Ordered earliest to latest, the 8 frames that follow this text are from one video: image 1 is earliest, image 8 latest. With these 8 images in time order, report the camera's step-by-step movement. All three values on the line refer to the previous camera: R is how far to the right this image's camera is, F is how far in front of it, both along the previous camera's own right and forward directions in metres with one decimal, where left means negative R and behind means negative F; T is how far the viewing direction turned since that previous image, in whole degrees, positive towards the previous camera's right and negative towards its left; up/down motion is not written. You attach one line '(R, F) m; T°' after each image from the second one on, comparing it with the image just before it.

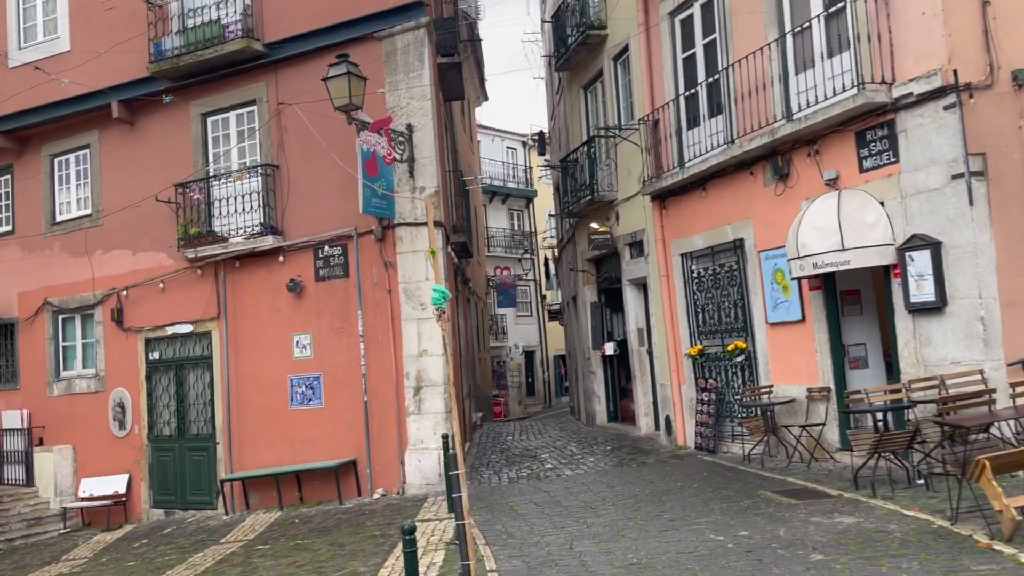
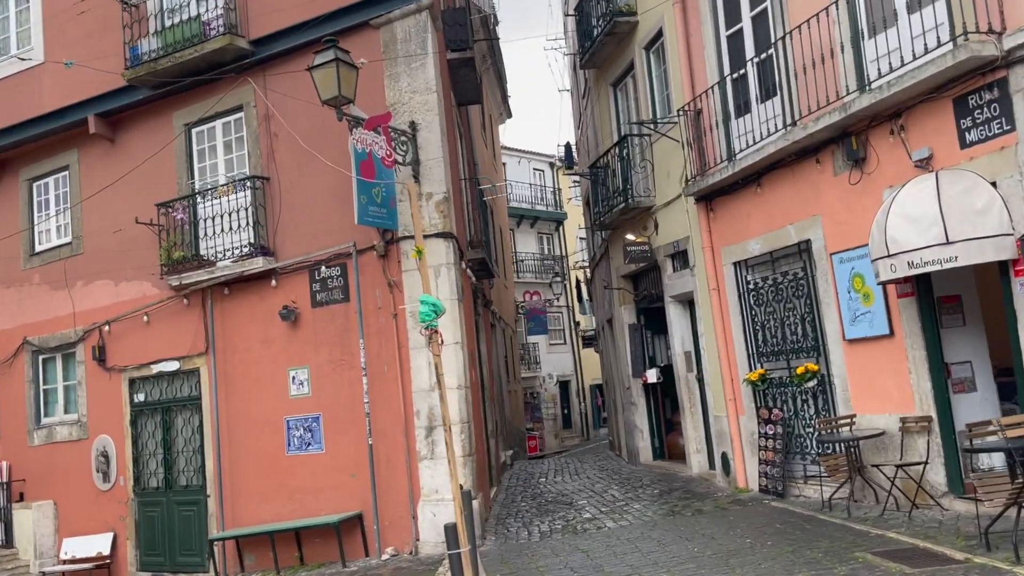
(+0.1, +1.5) m; -2°
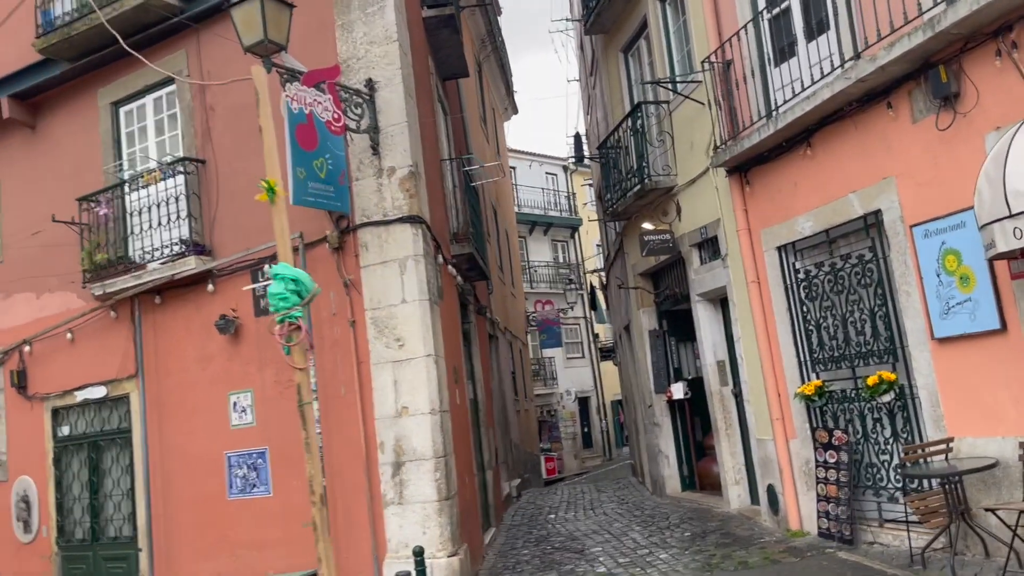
(+0.3, +1.8) m; -1°
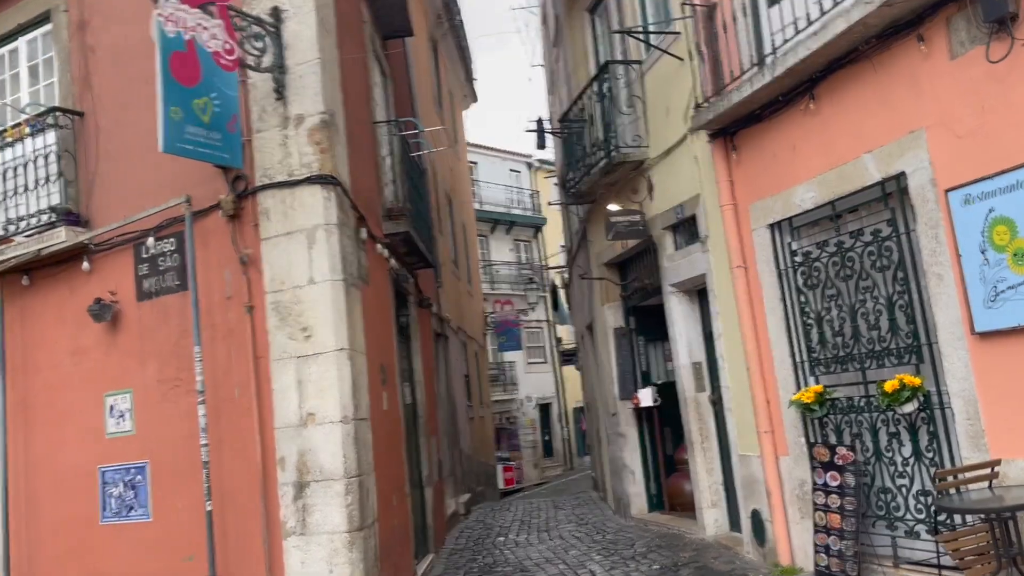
(+0.2, +1.3) m; +2°
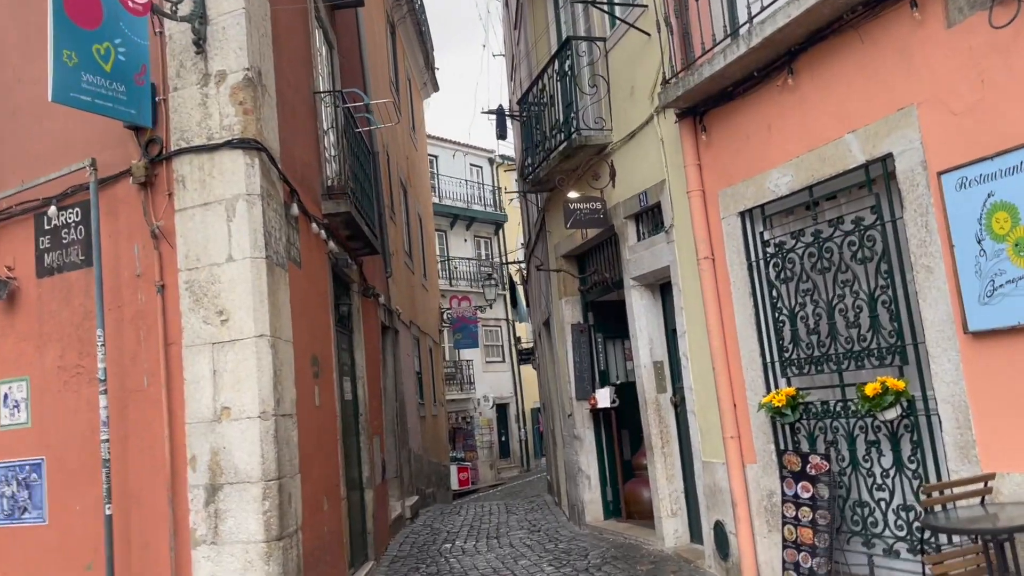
(+0.1, +0.6) m; +3°
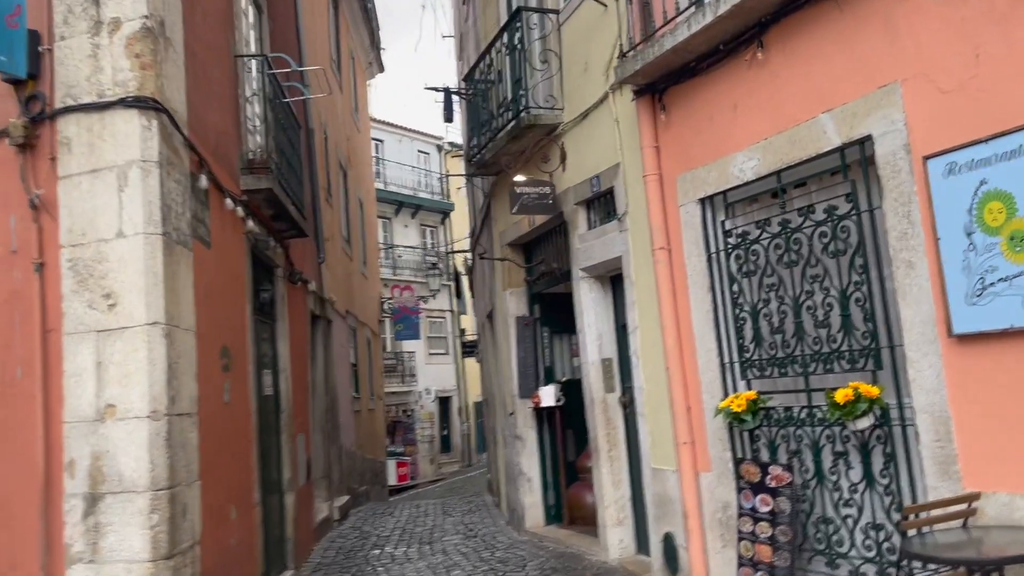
(+0.1, +0.5) m; +4°
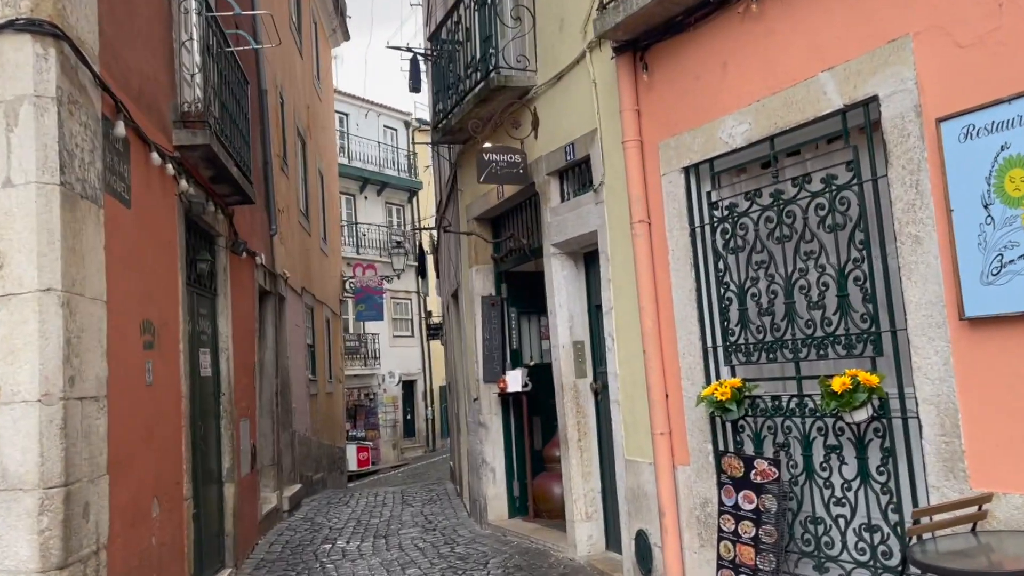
(0.0, +0.5) m; +2°
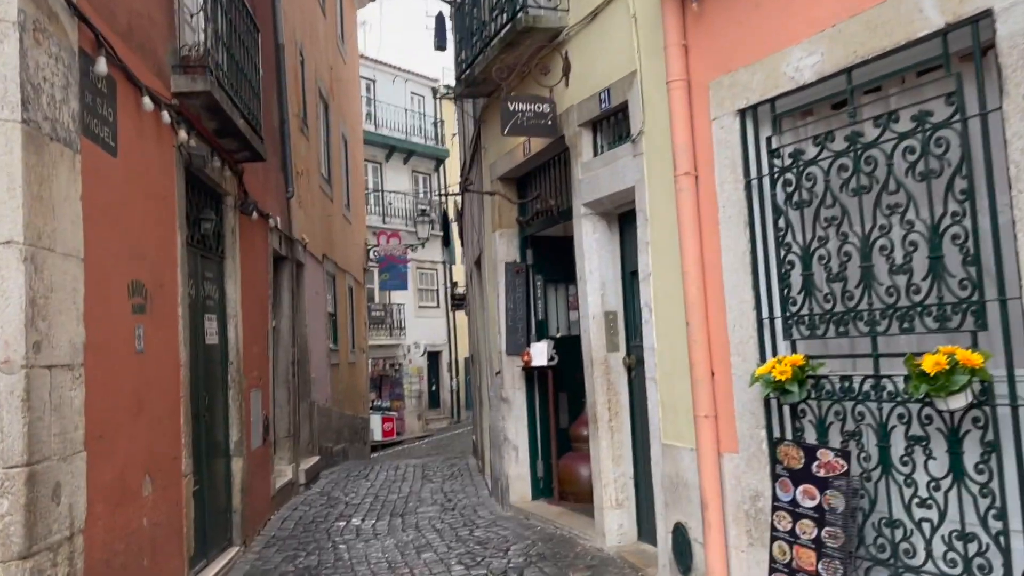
(0.0, +0.6) m; -2°
